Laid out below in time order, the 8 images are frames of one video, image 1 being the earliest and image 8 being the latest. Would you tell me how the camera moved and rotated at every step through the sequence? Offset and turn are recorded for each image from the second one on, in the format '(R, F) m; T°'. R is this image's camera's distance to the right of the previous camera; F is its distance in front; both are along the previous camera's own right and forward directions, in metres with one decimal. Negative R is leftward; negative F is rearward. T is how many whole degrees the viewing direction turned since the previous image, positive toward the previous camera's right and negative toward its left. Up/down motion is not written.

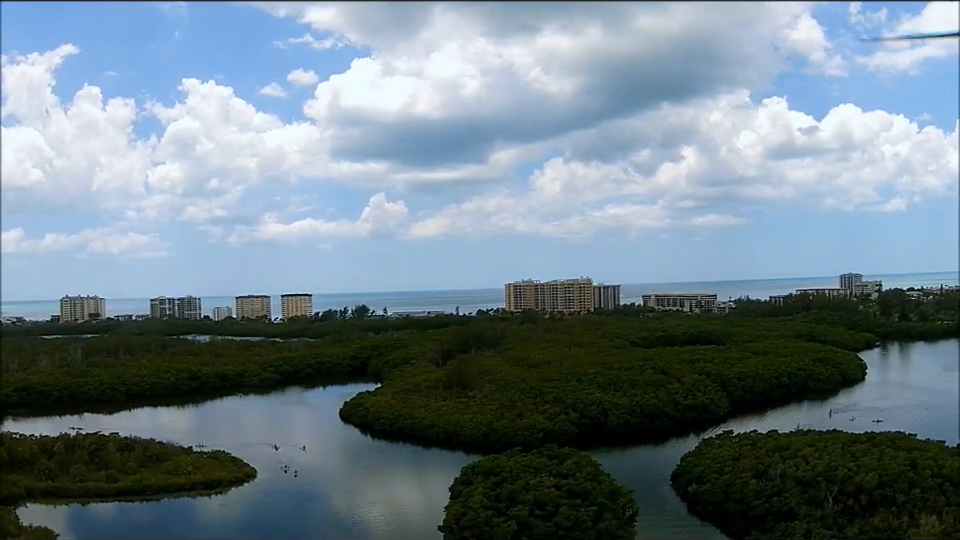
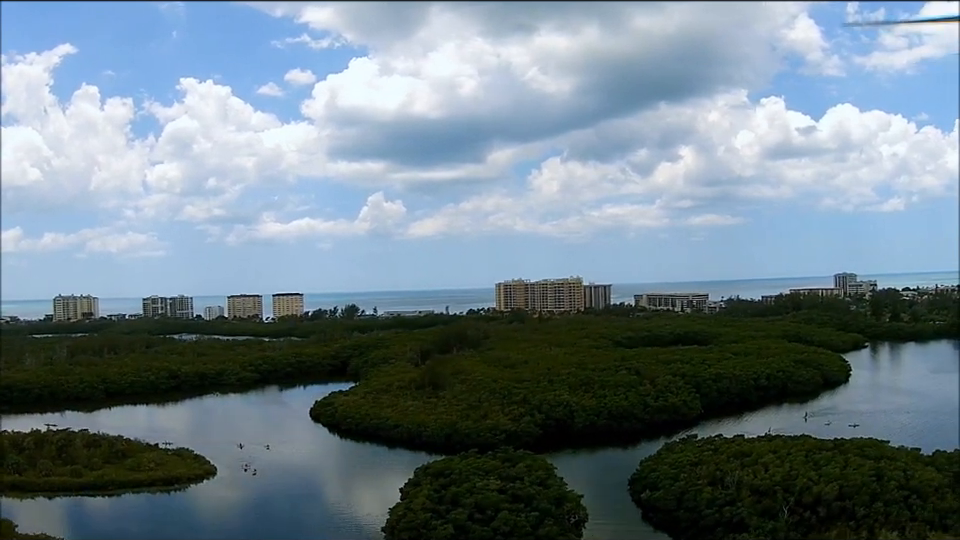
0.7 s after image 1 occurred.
(+0.9, 0.0) m; 0°
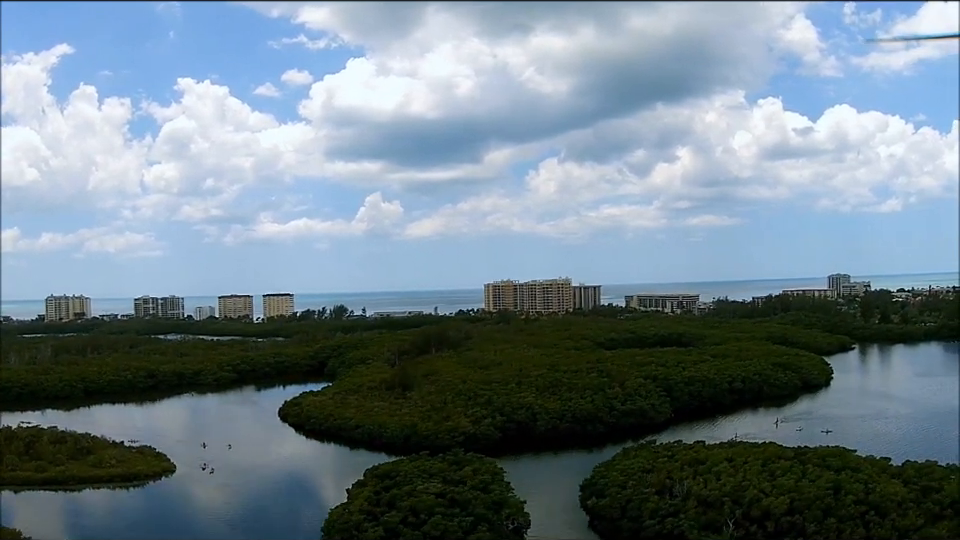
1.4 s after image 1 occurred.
(+1.0, 0.0) m; 0°
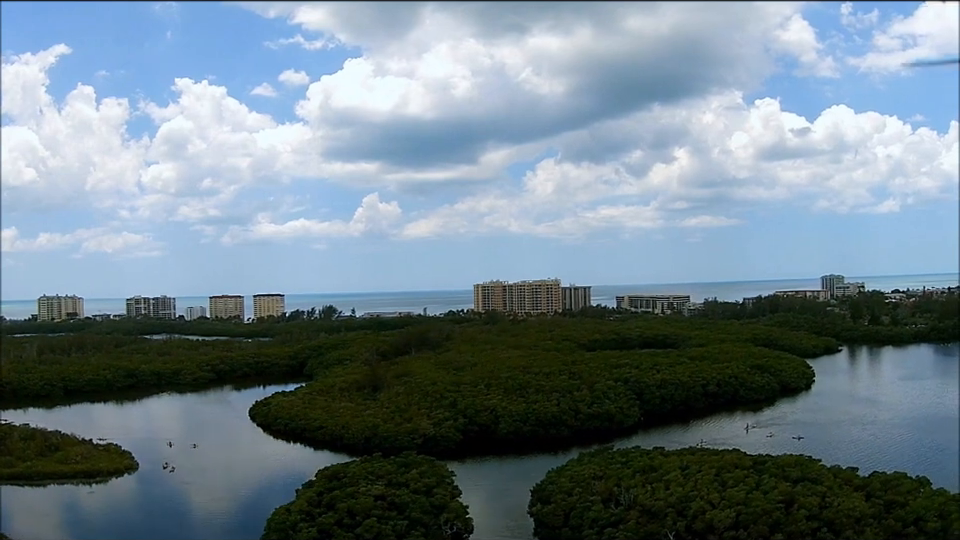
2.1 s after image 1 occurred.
(+1.0, 0.0) m; 0°
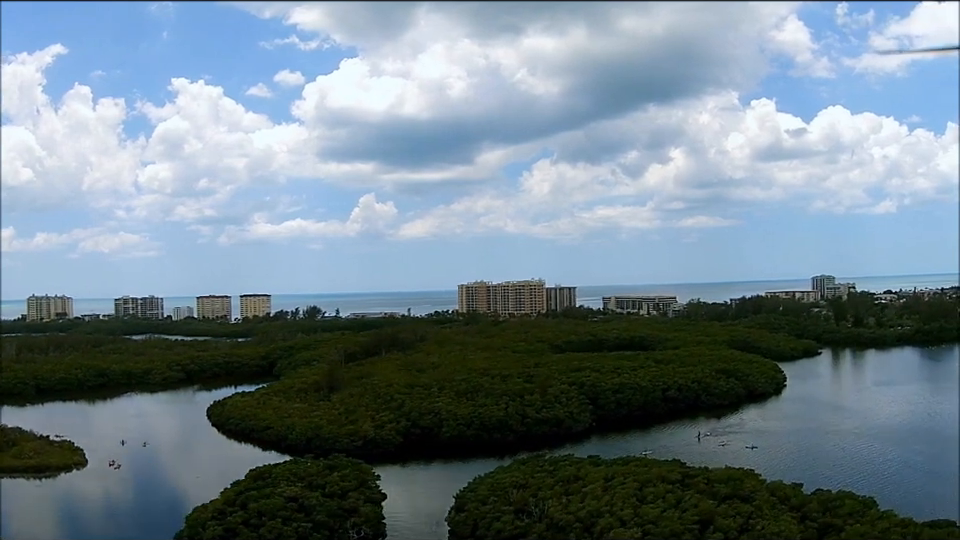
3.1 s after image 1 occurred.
(+1.4, -0.1) m; 0°
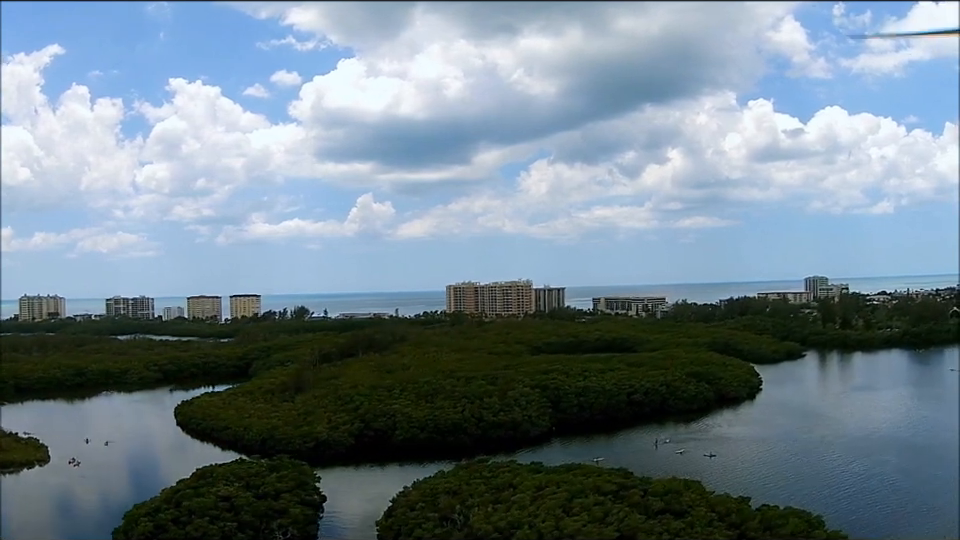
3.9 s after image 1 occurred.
(+1.1, -0.1) m; 0°
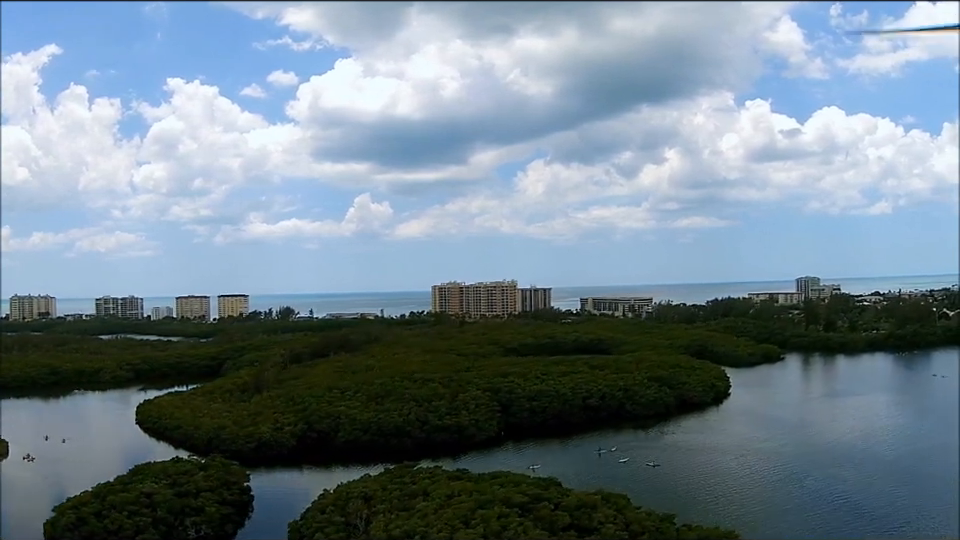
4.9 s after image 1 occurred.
(+1.4, -0.1) m; 0°
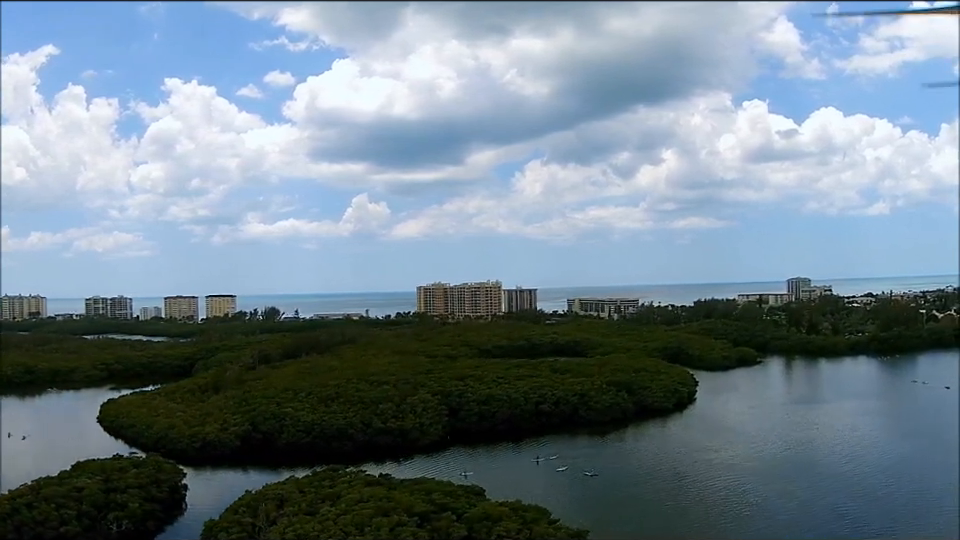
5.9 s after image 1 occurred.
(+1.4, 0.0) m; 0°
